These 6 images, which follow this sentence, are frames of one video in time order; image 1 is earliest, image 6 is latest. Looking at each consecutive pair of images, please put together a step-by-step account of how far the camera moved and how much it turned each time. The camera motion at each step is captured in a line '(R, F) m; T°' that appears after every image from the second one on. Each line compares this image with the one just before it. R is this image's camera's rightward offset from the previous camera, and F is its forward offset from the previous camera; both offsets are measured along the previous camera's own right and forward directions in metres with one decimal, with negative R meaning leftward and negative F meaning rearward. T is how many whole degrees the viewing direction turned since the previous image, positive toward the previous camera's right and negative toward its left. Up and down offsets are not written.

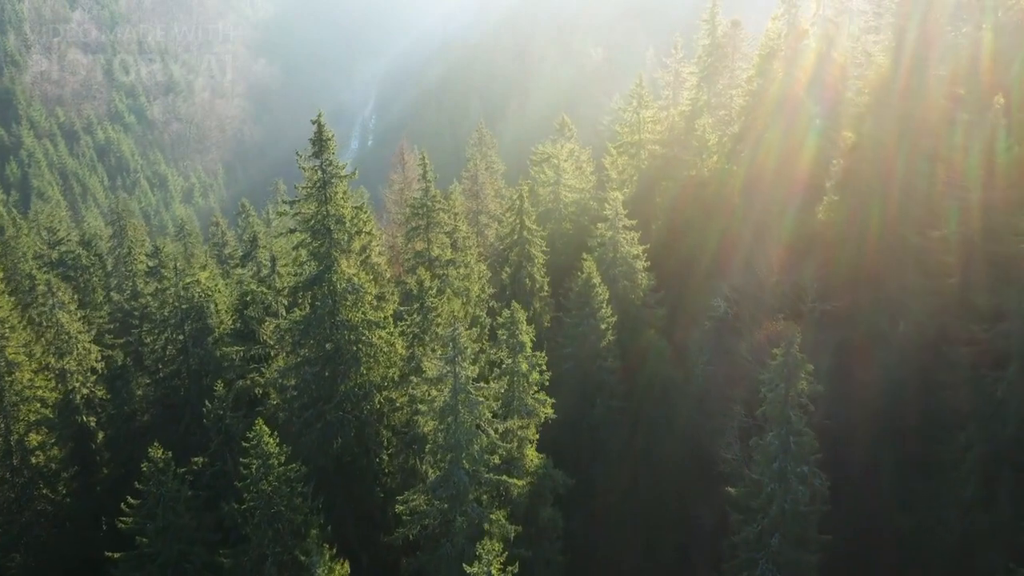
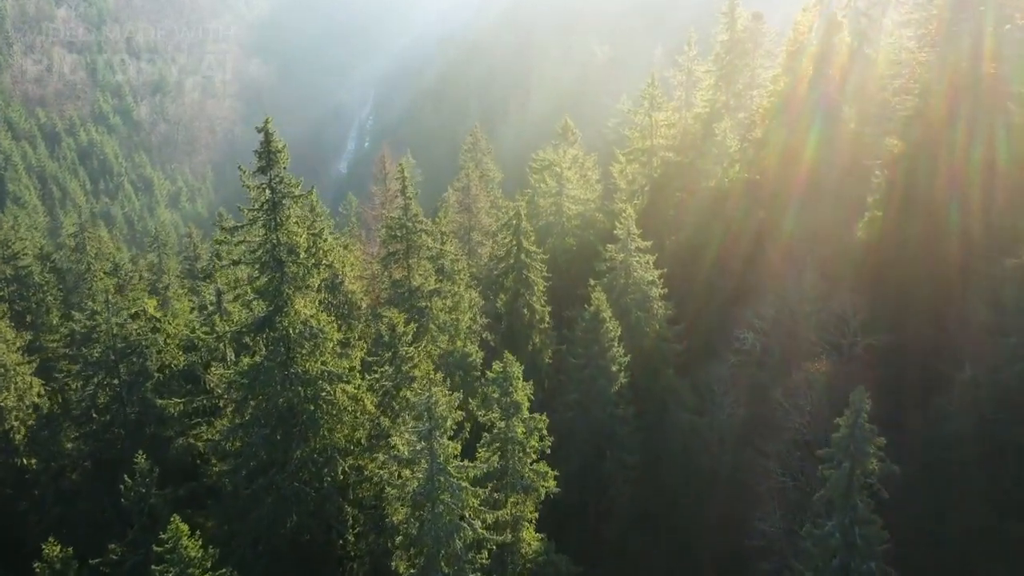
(+0.2, +4.2) m; 0°
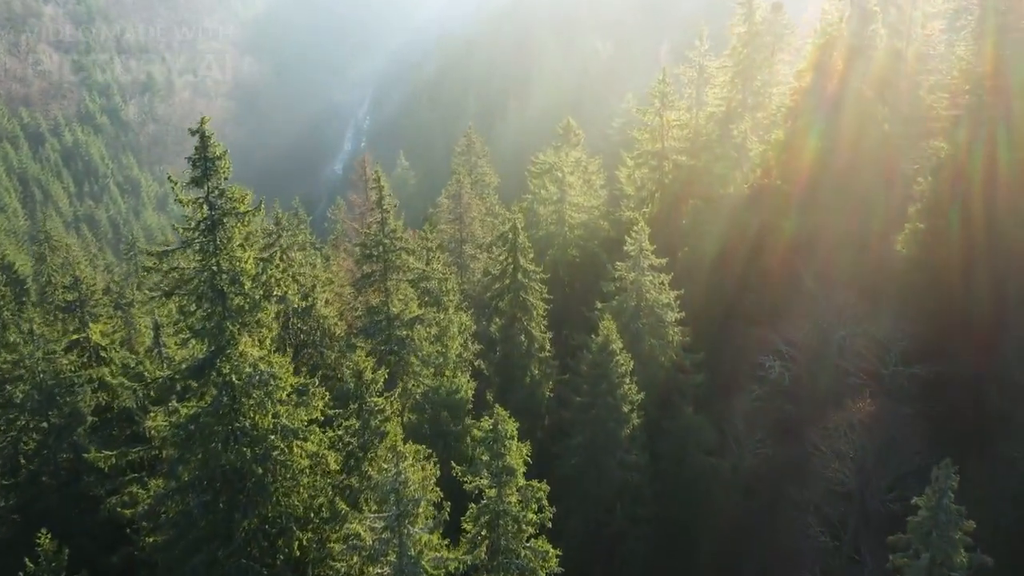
(+0.2, +3.3) m; 0°
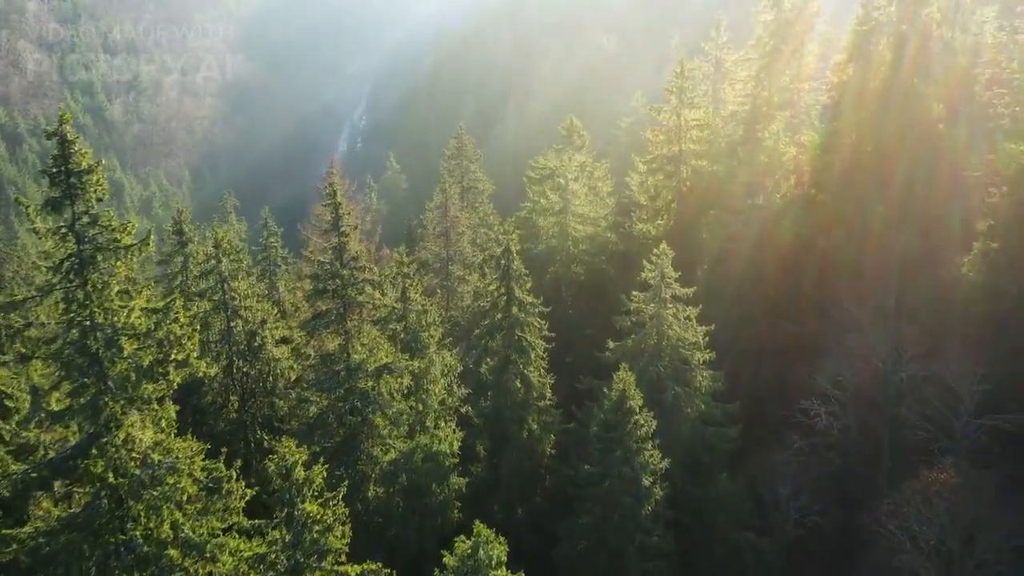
(+0.2, +4.2) m; 0°
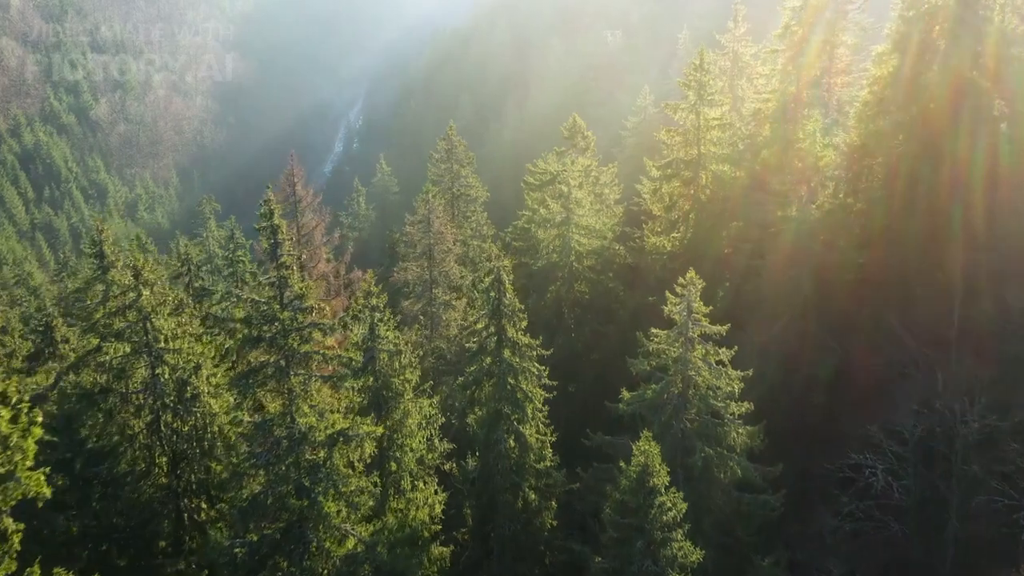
(+0.2, +3.6) m; 0°
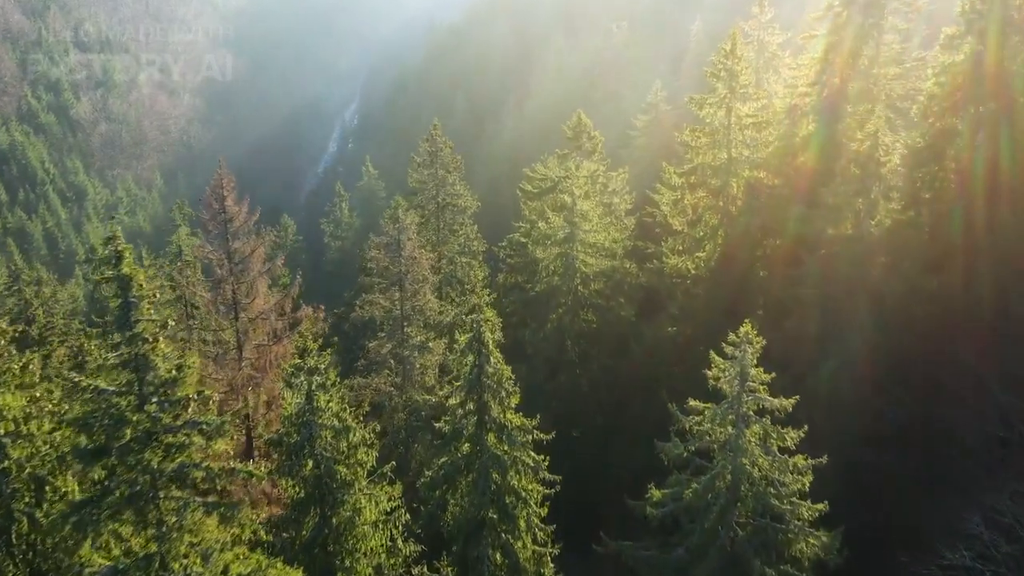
(+0.2, +4.3) m; 0°
